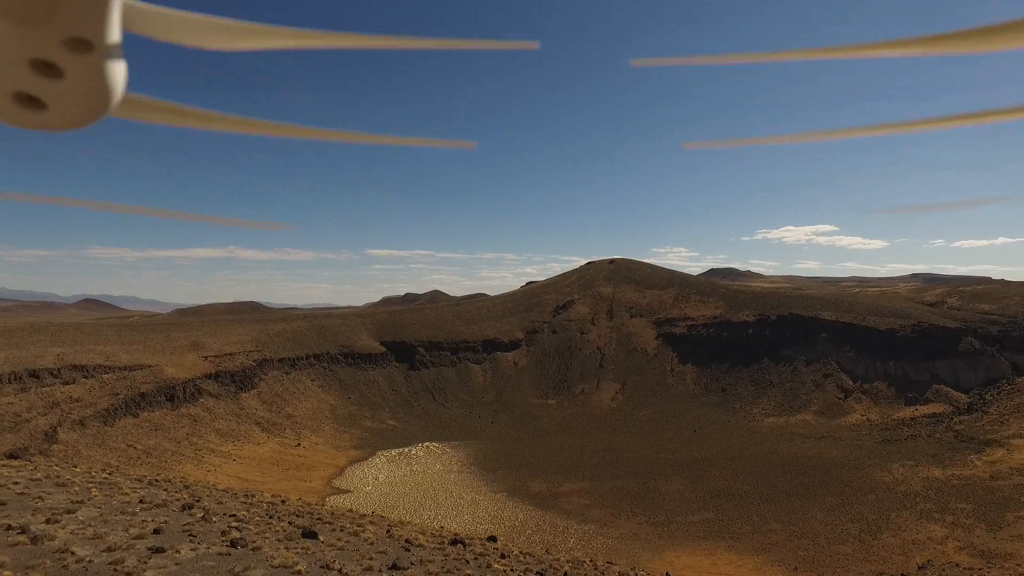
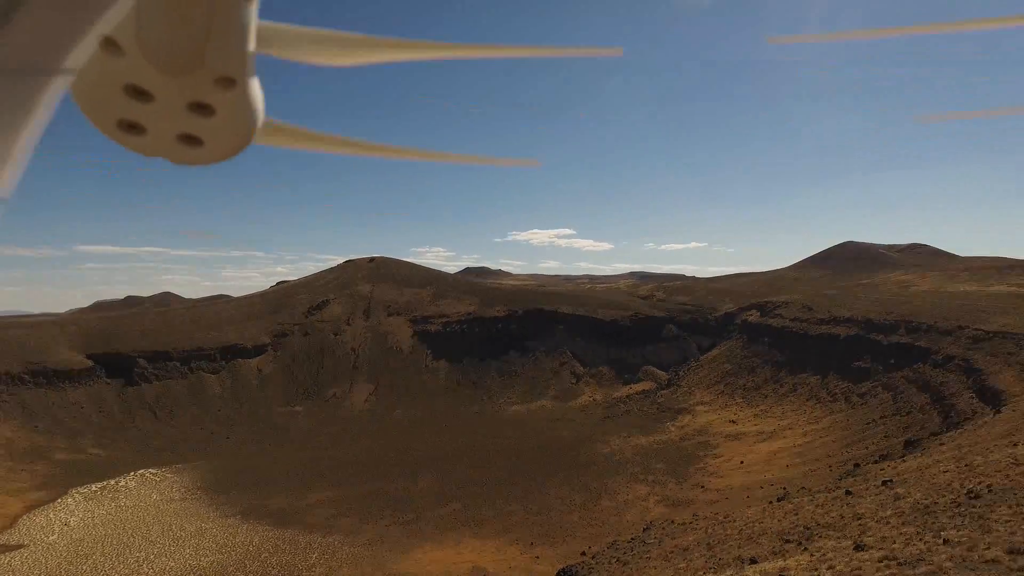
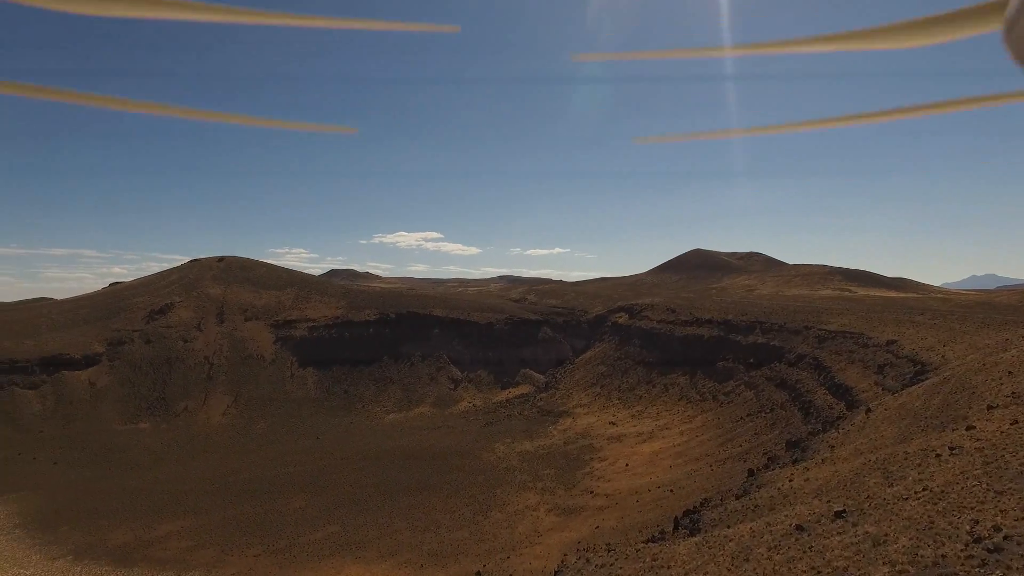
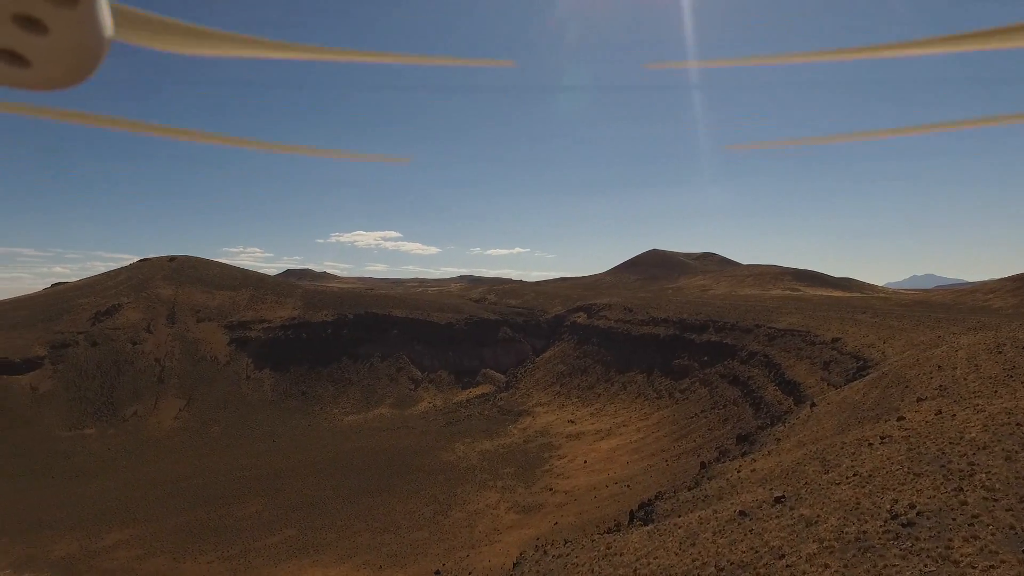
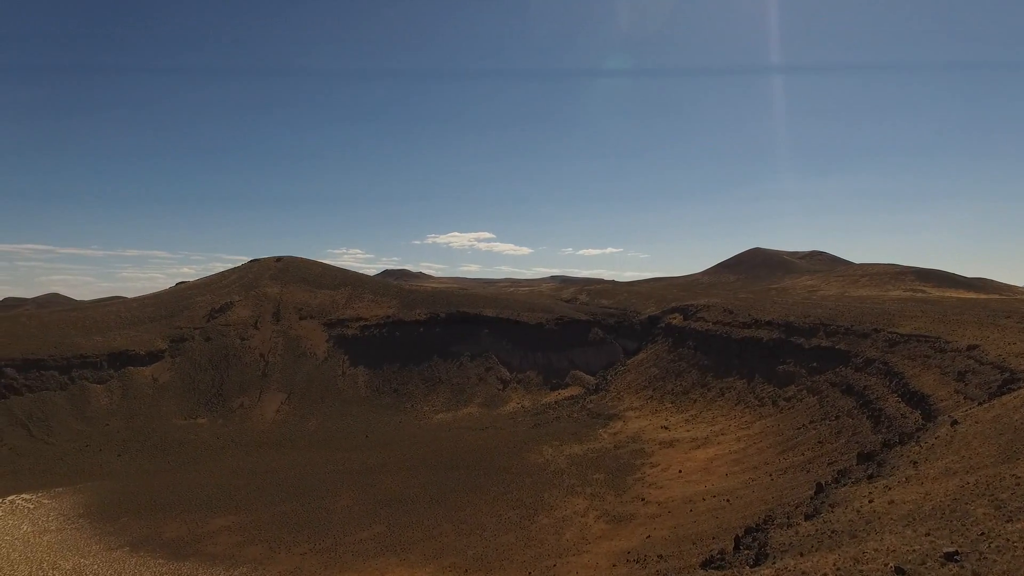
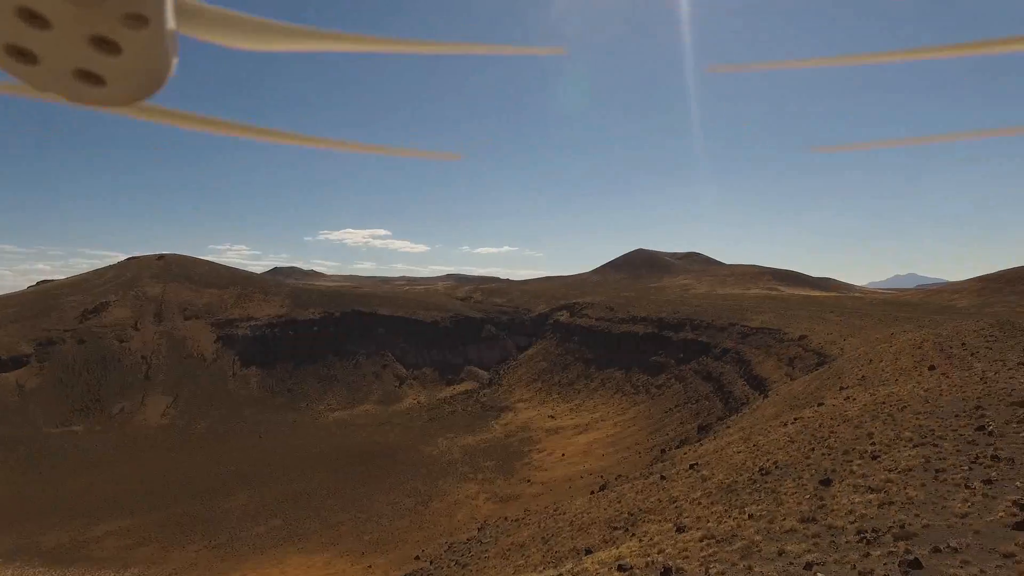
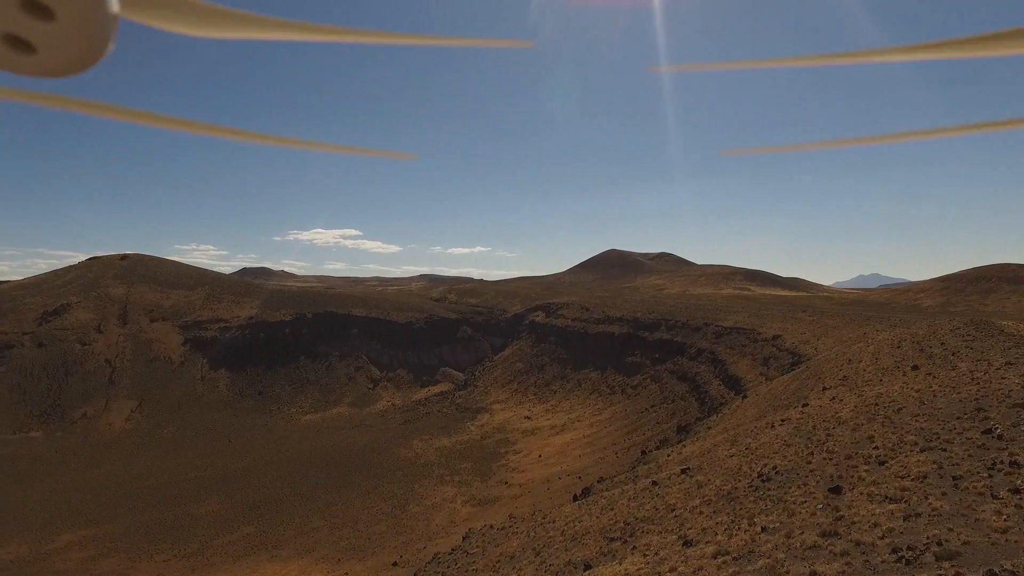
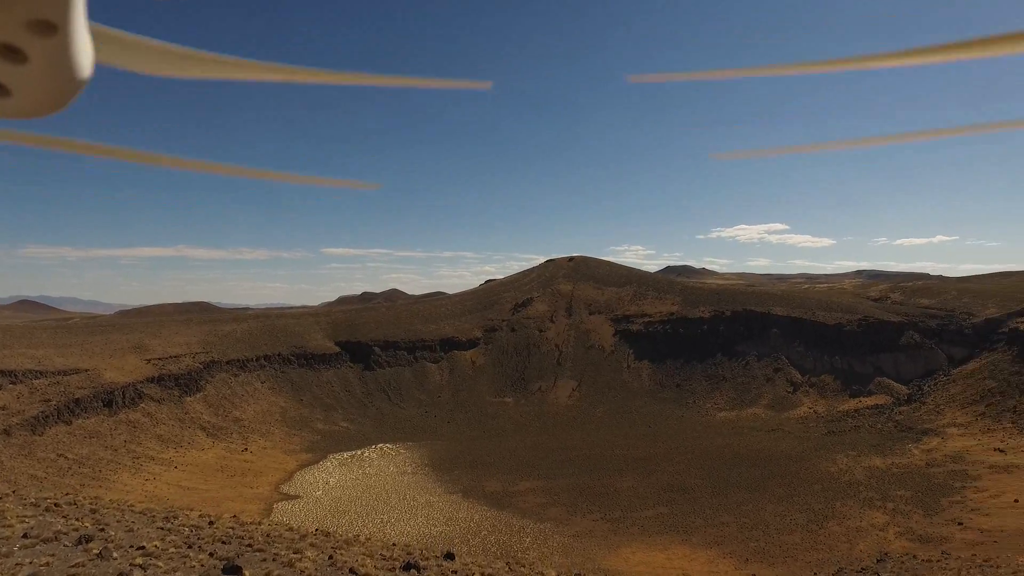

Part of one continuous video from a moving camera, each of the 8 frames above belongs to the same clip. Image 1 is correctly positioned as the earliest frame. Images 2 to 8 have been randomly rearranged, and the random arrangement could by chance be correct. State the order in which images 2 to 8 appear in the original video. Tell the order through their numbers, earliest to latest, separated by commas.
8, 2, 6, 7, 4, 3, 5
